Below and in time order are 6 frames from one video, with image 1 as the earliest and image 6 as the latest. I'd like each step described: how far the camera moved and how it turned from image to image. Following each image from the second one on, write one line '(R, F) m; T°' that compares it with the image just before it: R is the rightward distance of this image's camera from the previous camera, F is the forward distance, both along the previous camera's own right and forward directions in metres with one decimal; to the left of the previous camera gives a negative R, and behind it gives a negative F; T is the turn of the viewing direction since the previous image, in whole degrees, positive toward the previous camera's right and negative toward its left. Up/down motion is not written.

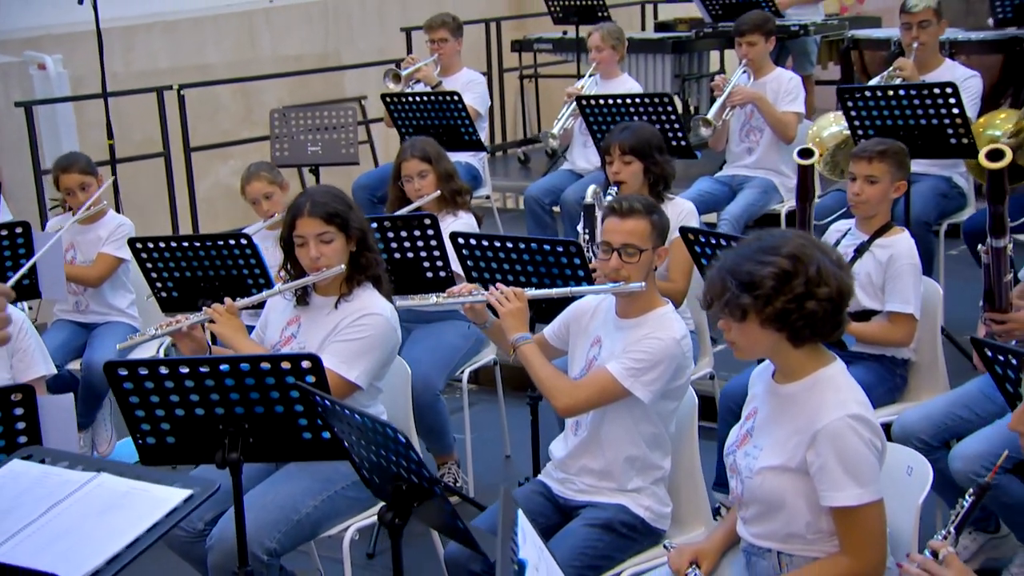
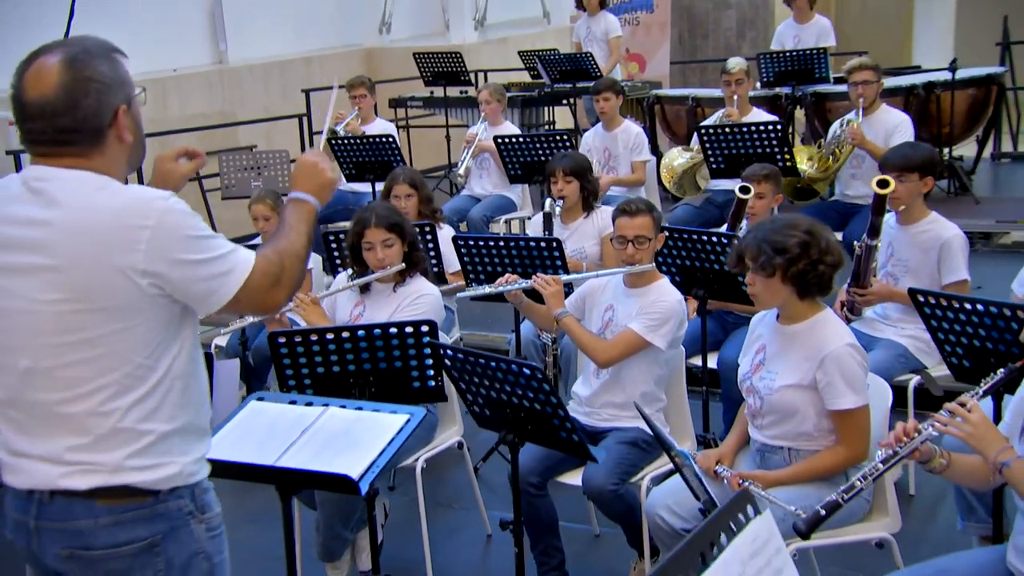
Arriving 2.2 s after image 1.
(-1.0, -0.5) m; +20°
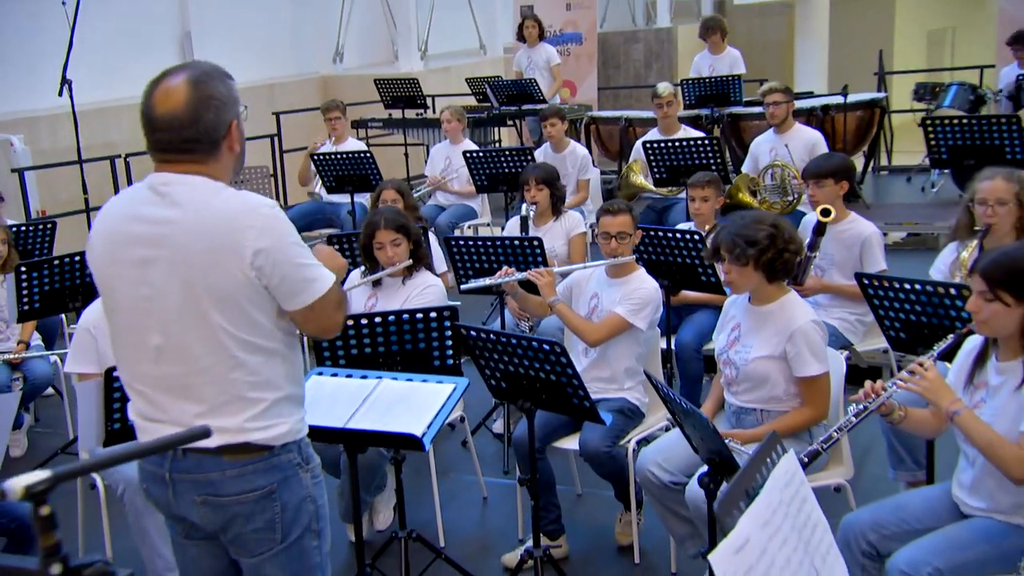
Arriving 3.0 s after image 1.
(-0.4, -0.4) m; +7°
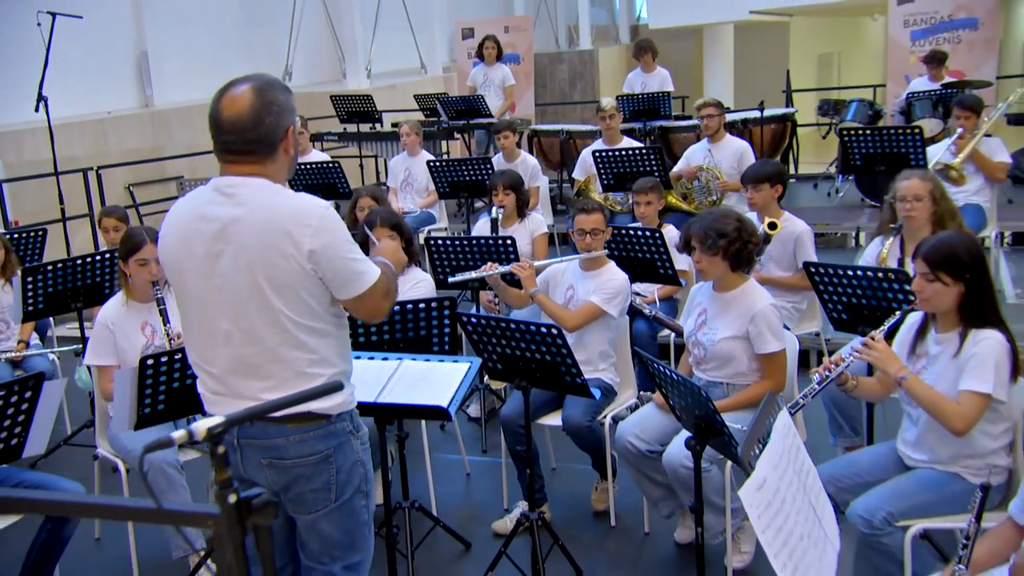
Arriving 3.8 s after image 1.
(-0.4, -0.3) m; +6°
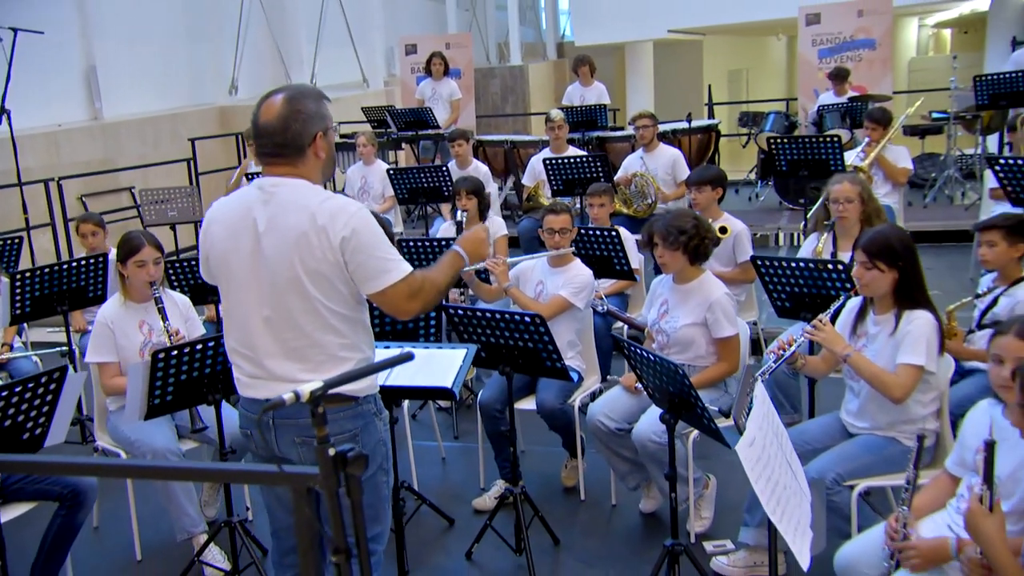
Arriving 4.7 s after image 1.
(-0.3, -0.3) m; +6°
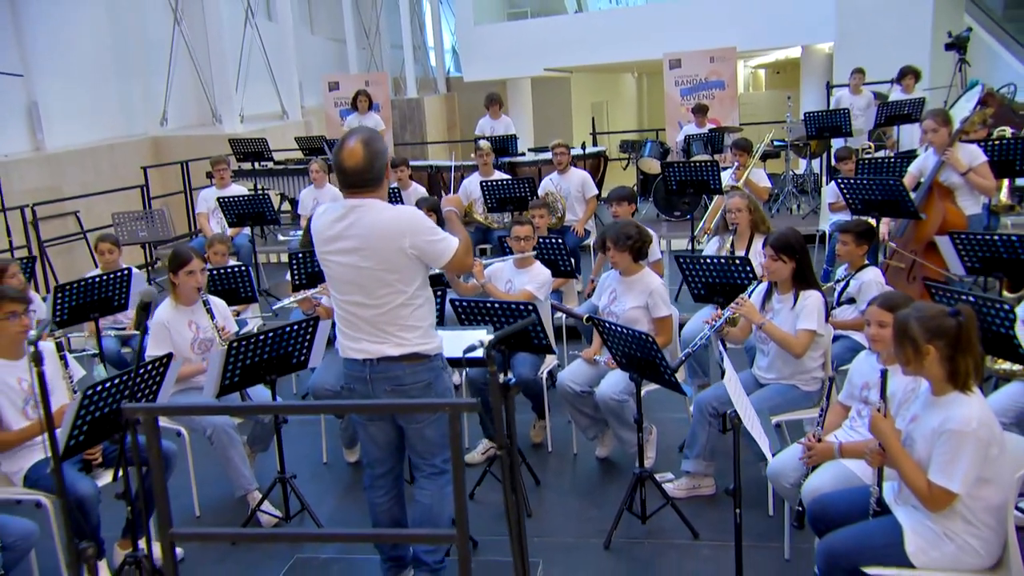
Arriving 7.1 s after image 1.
(-0.8, -1.0) m; +11°
